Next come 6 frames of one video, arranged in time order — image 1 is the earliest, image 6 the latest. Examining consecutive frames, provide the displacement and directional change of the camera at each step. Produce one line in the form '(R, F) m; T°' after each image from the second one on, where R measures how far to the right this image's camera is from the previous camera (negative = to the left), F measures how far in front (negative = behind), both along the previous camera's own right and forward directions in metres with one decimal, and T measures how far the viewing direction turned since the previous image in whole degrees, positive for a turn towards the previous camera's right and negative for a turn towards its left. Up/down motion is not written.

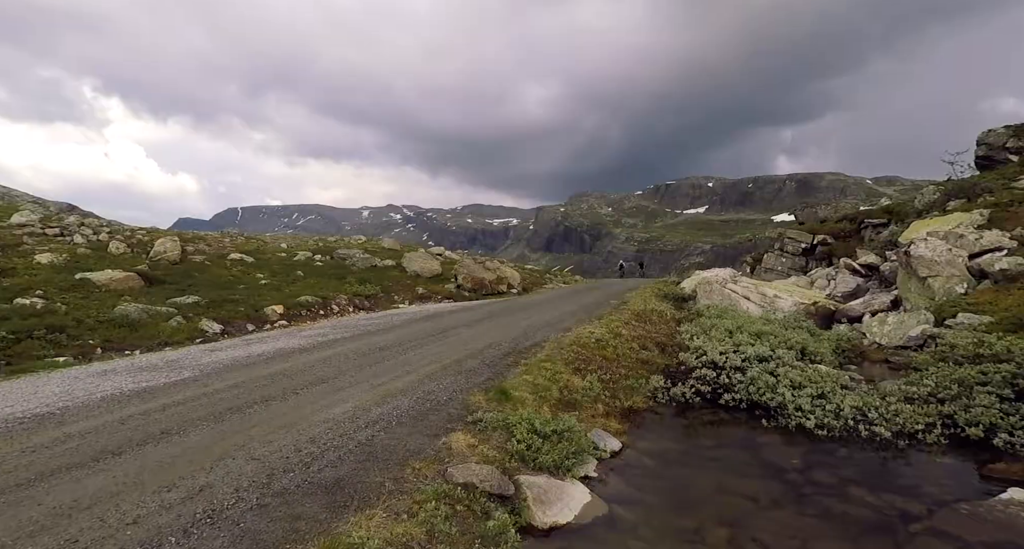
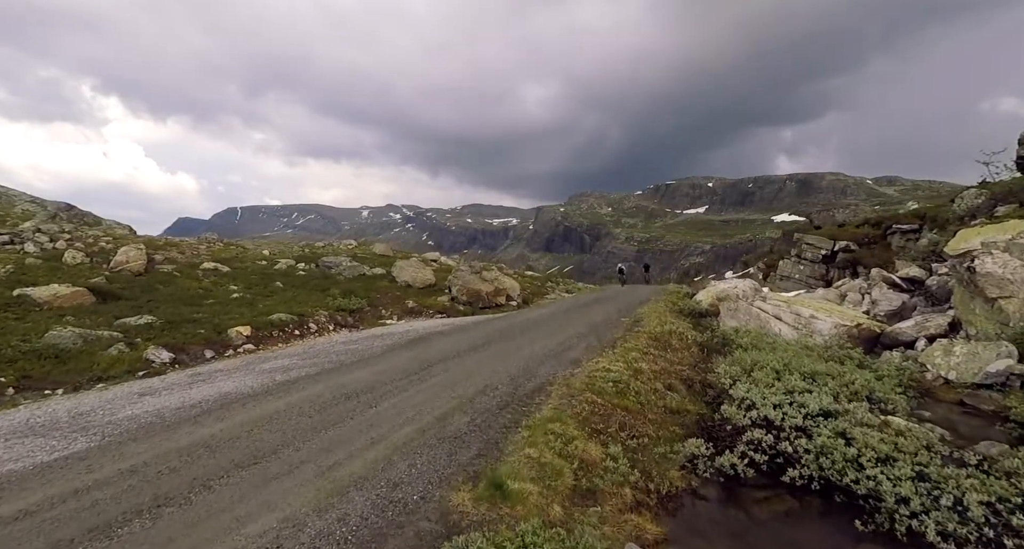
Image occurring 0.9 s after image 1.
(0.0, +3.0) m; 0°
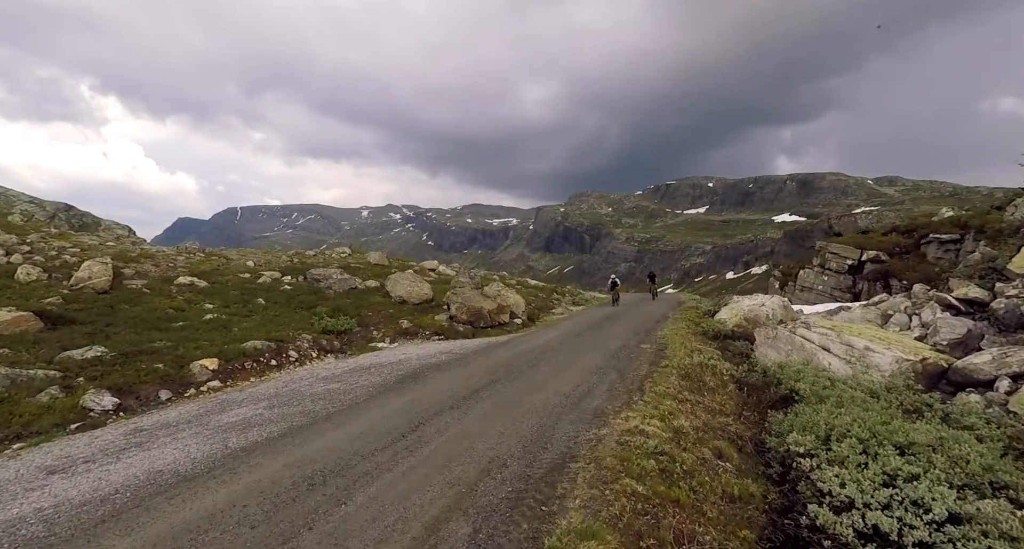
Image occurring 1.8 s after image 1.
(-0.3, +2.9) m; 0°
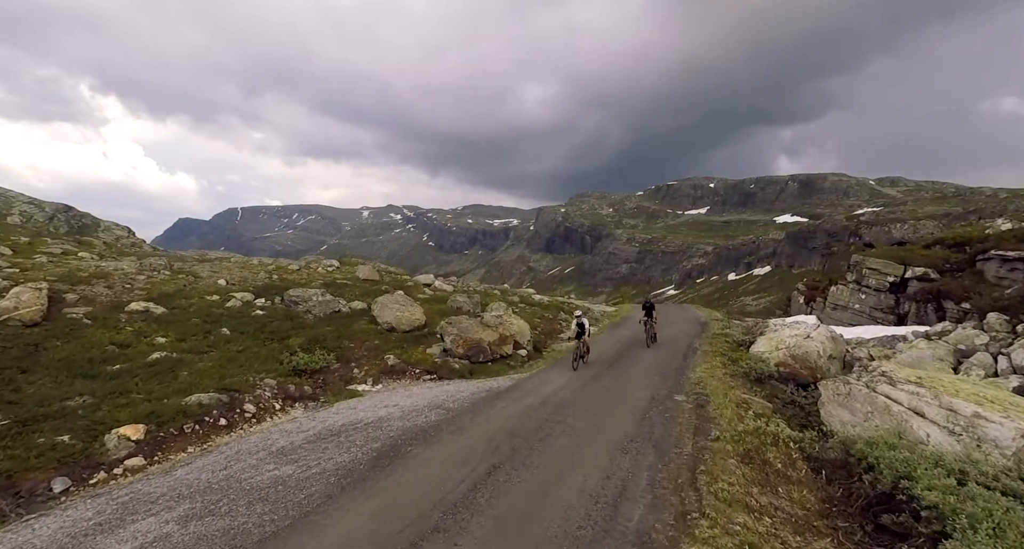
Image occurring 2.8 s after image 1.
(-0.2, +4.1) m; 0°
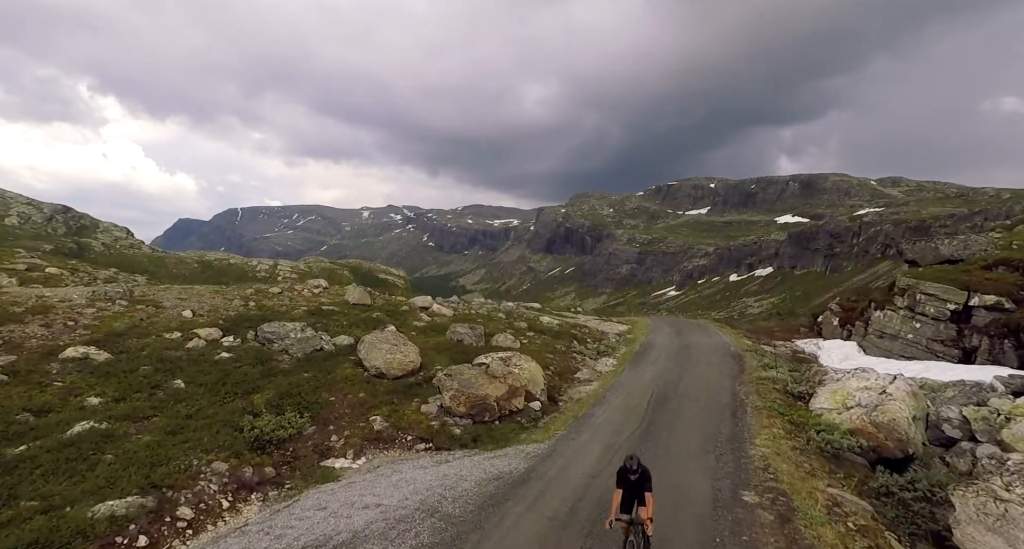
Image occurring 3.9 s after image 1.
(-0.5, +4.4) m; 0°
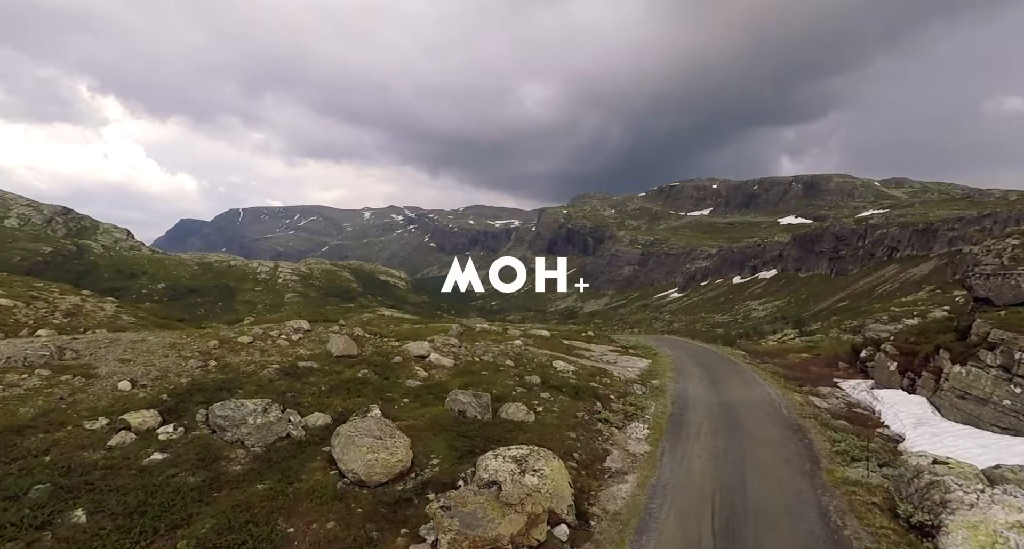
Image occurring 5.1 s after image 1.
(-0.6, +5.7) m; 0°
